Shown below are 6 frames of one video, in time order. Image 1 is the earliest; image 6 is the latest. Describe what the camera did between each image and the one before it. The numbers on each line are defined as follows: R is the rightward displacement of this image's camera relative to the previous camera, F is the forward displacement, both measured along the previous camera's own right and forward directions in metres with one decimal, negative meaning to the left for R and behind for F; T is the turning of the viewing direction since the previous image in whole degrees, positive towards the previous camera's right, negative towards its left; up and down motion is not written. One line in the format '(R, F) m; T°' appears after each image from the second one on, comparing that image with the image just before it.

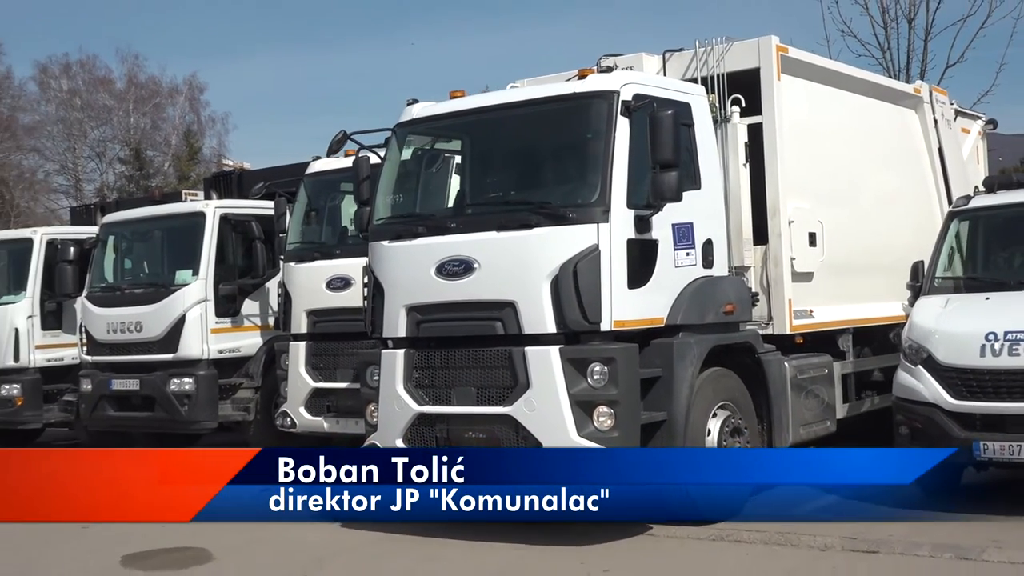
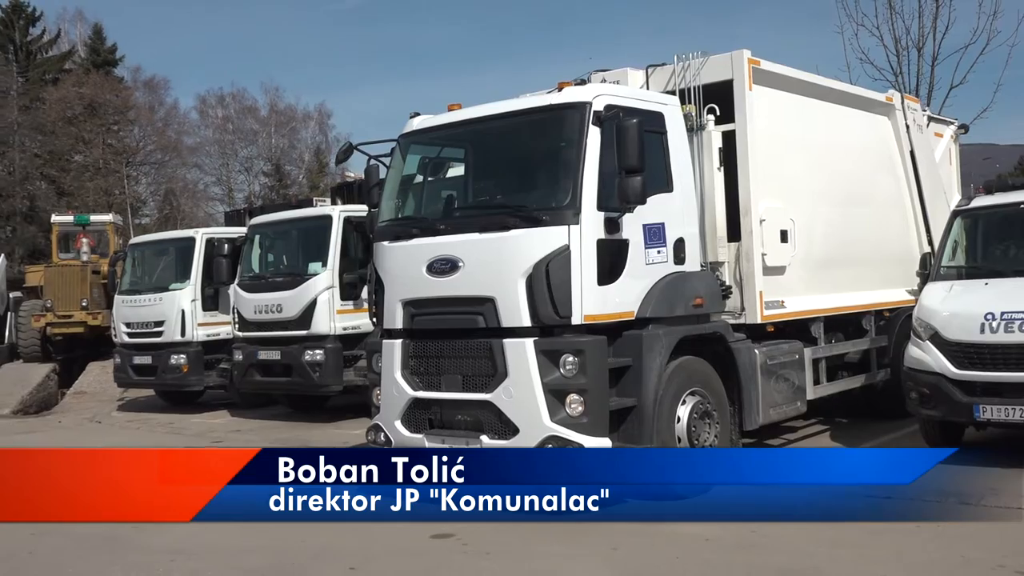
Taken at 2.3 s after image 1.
(+1.8, -0.9) m; -14°
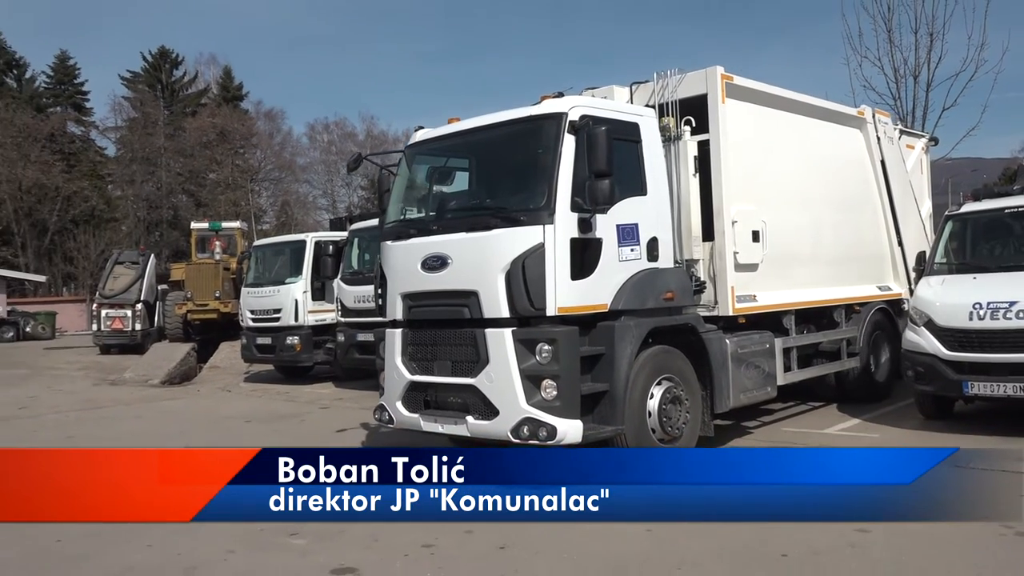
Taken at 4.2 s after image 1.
(+1.7, -1.0) m; -12°
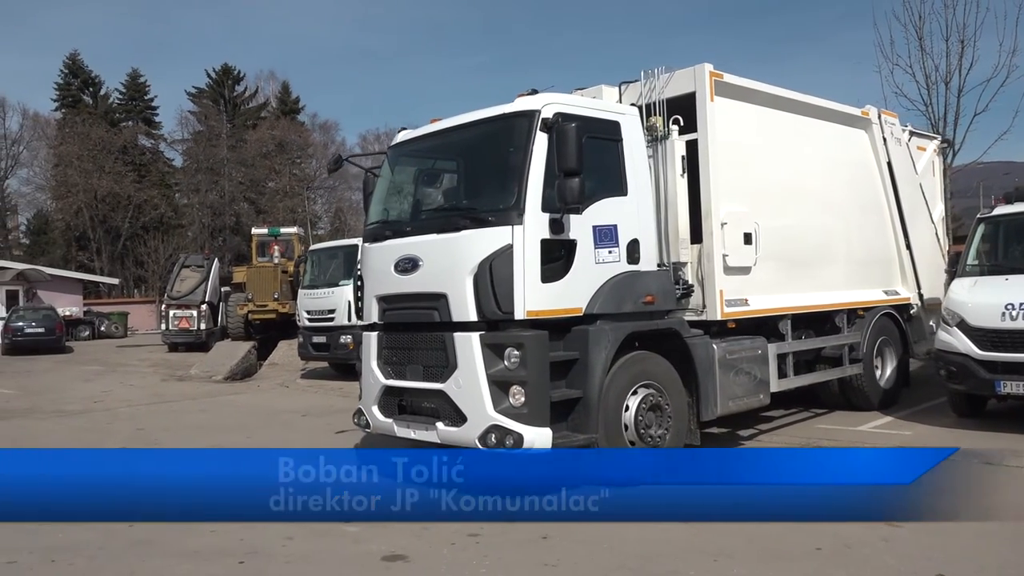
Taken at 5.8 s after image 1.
(+1.3, +0.1) m; -9°
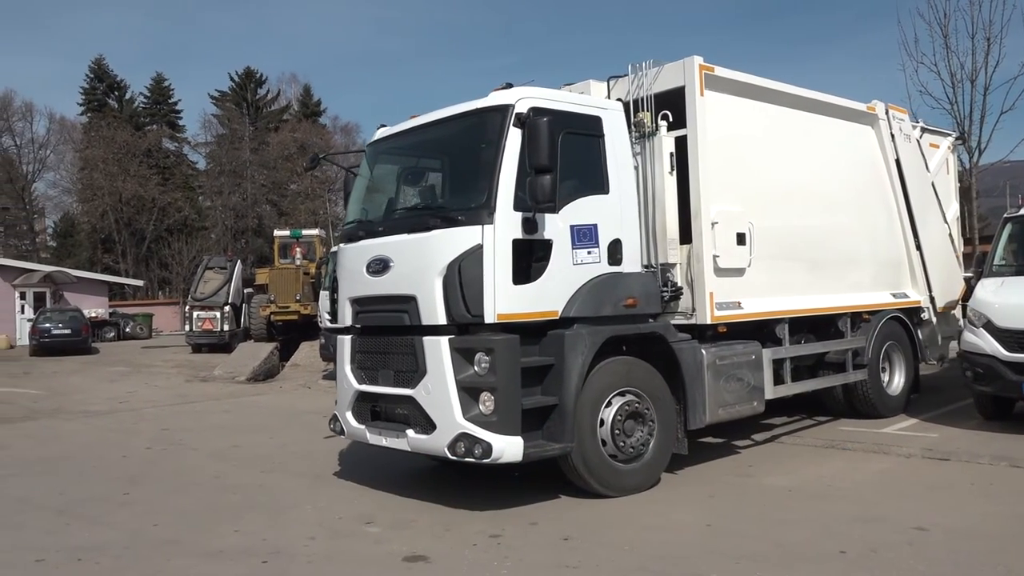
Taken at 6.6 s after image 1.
(+0.8, +0.3) m; -5°
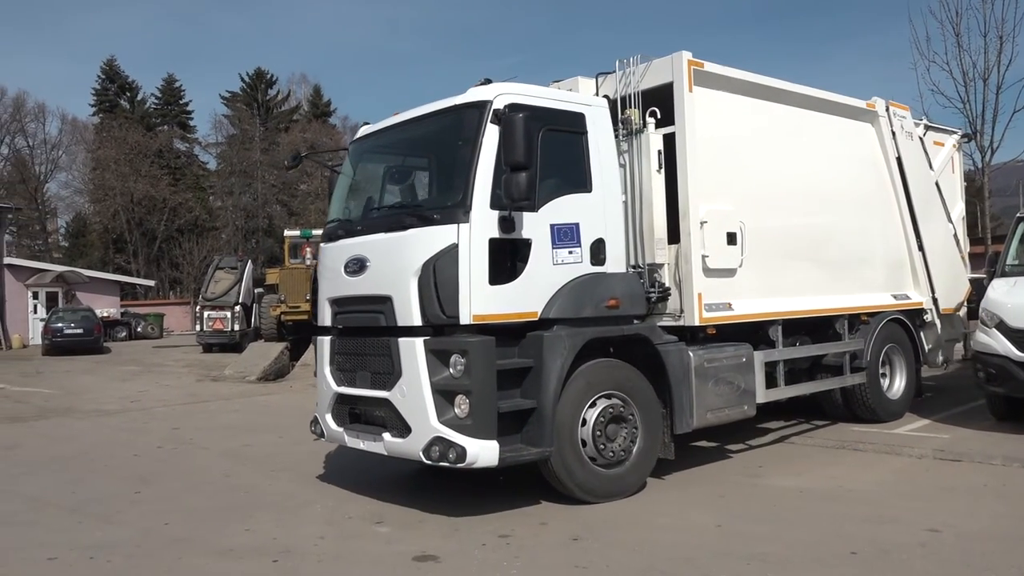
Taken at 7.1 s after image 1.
(+0.5, +0.2) m; -3°
